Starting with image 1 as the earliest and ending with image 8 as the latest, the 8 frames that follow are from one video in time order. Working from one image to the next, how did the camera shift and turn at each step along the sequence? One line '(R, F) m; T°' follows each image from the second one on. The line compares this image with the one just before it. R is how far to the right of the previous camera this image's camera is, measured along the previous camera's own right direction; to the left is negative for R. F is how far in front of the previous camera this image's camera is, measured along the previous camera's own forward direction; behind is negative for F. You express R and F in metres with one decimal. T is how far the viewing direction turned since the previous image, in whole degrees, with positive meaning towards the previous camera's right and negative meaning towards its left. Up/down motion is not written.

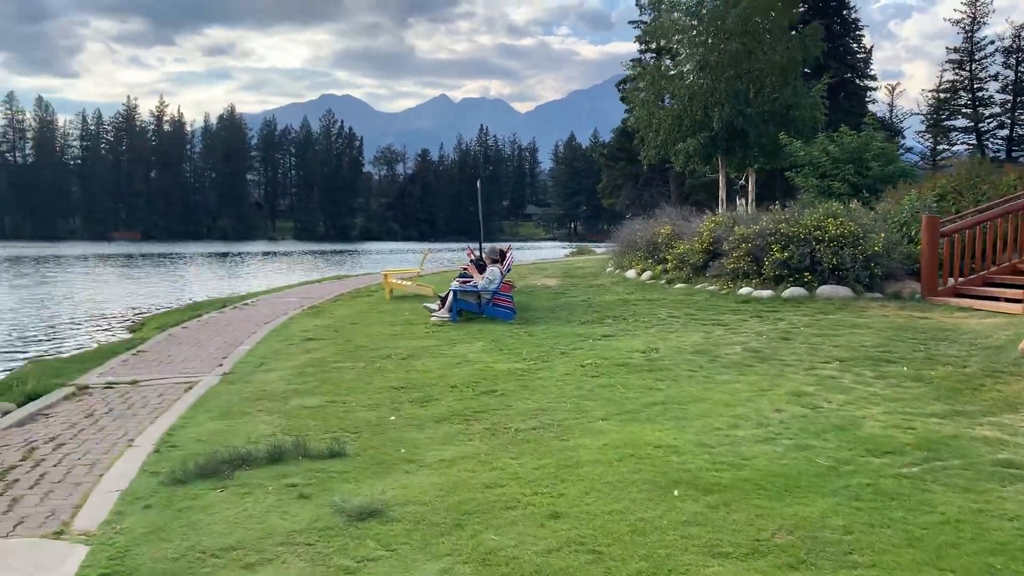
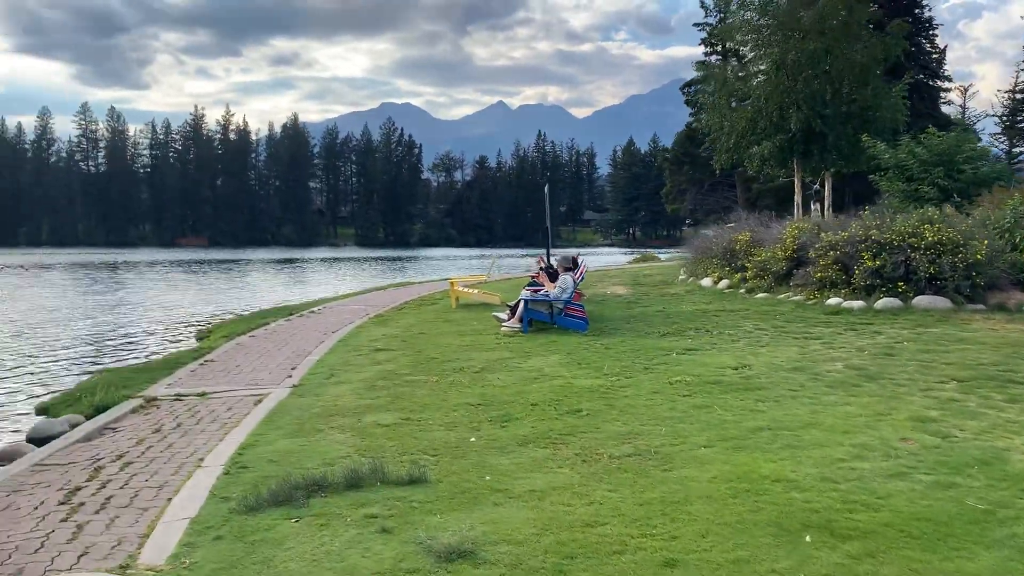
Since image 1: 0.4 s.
(-0.3, +0.6) m; -4°
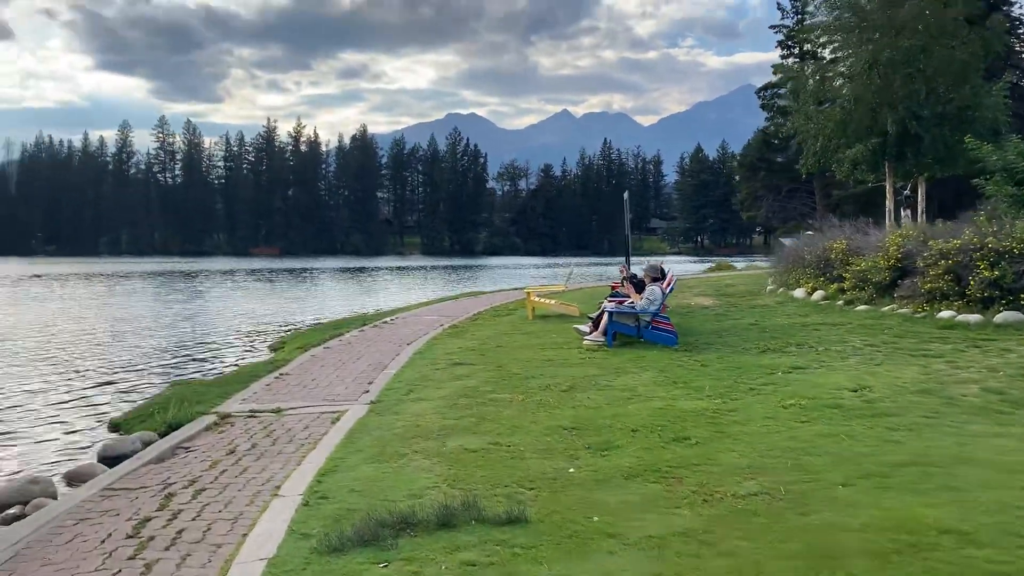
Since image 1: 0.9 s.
(-0.3, +0.7) m; -4°
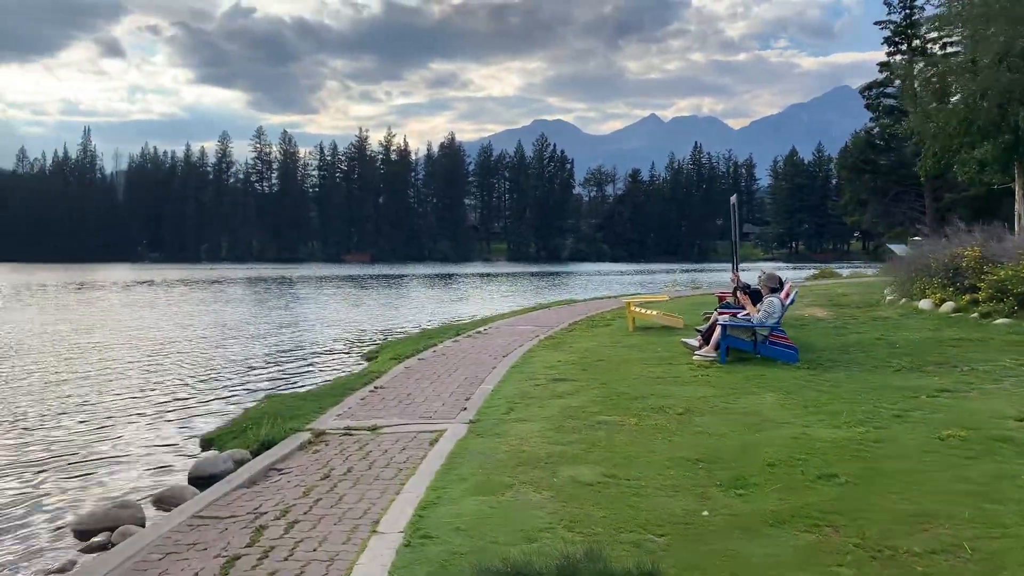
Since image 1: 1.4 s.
(-0.3, +0.7) m; -6°
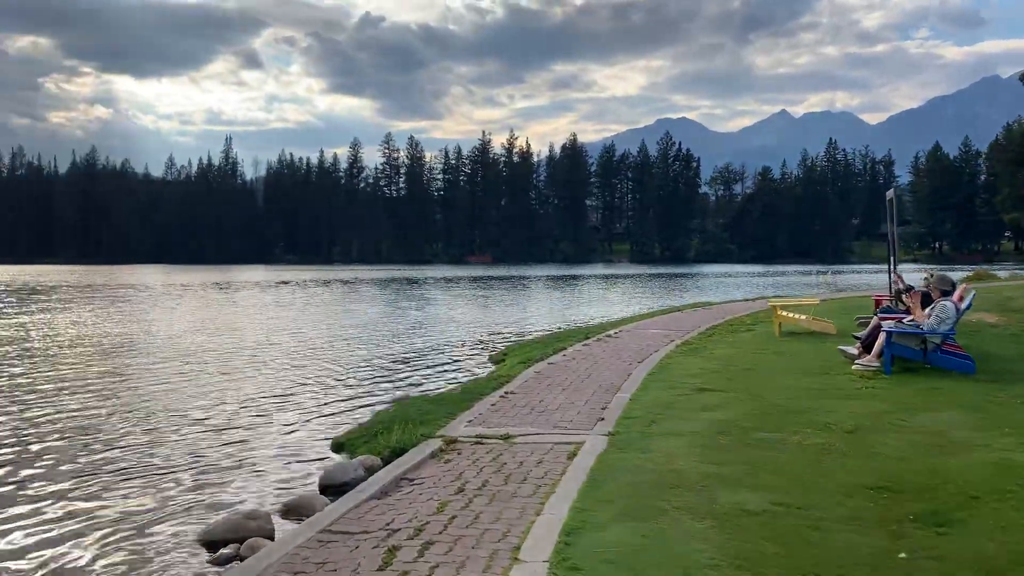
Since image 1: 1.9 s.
(-0.2, +0.7) m; -8°
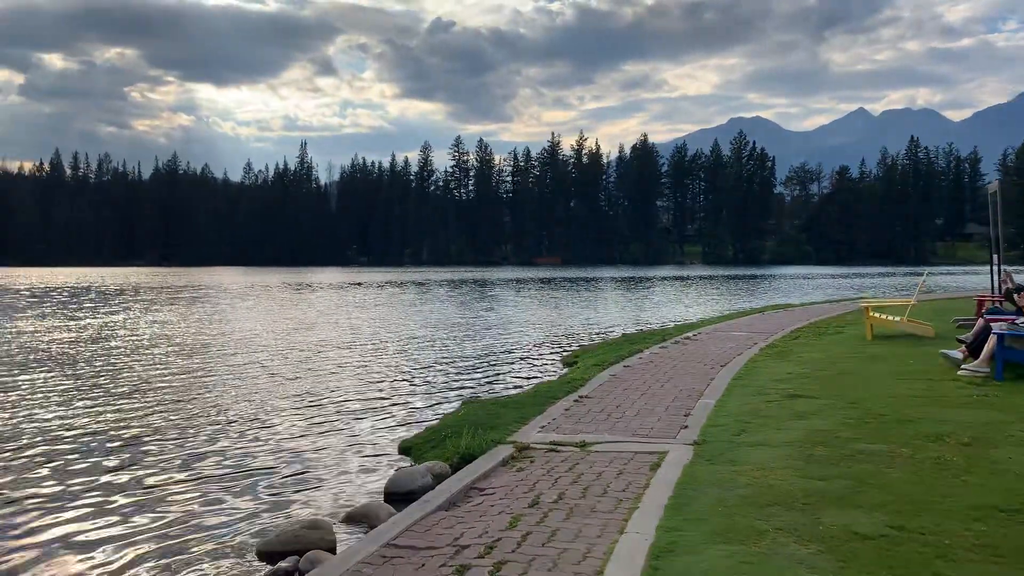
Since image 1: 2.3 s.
(-0.1, +0.6) m; -5°
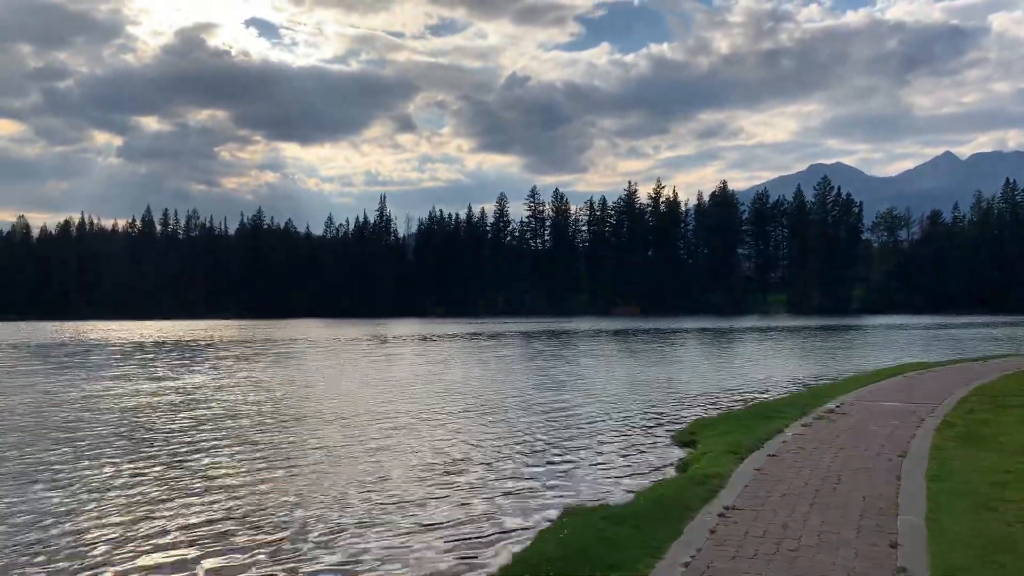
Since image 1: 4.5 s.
(-0.4, +2.8) m; -5°
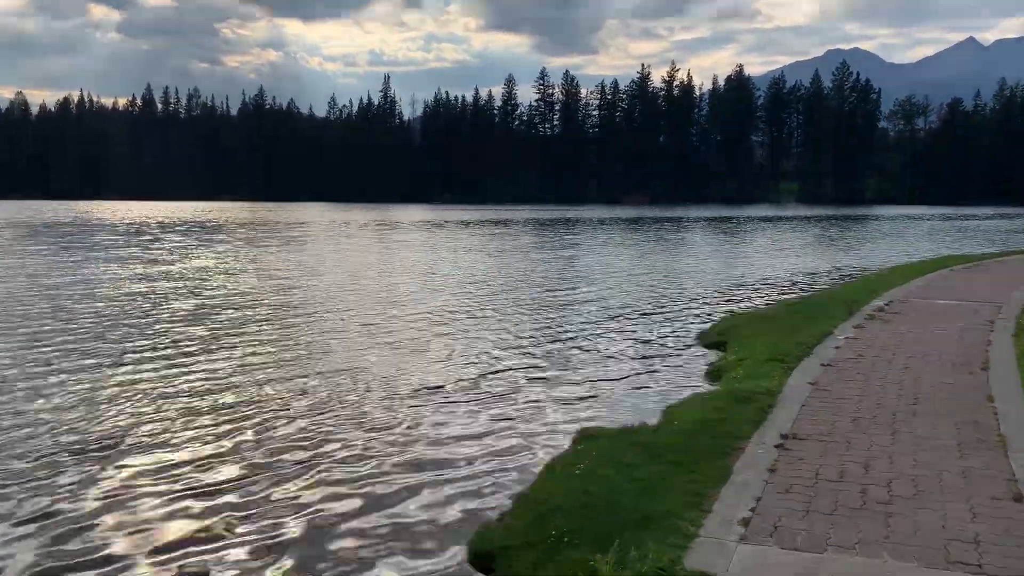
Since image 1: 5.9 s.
(0.0, +1.9) m; 0°
